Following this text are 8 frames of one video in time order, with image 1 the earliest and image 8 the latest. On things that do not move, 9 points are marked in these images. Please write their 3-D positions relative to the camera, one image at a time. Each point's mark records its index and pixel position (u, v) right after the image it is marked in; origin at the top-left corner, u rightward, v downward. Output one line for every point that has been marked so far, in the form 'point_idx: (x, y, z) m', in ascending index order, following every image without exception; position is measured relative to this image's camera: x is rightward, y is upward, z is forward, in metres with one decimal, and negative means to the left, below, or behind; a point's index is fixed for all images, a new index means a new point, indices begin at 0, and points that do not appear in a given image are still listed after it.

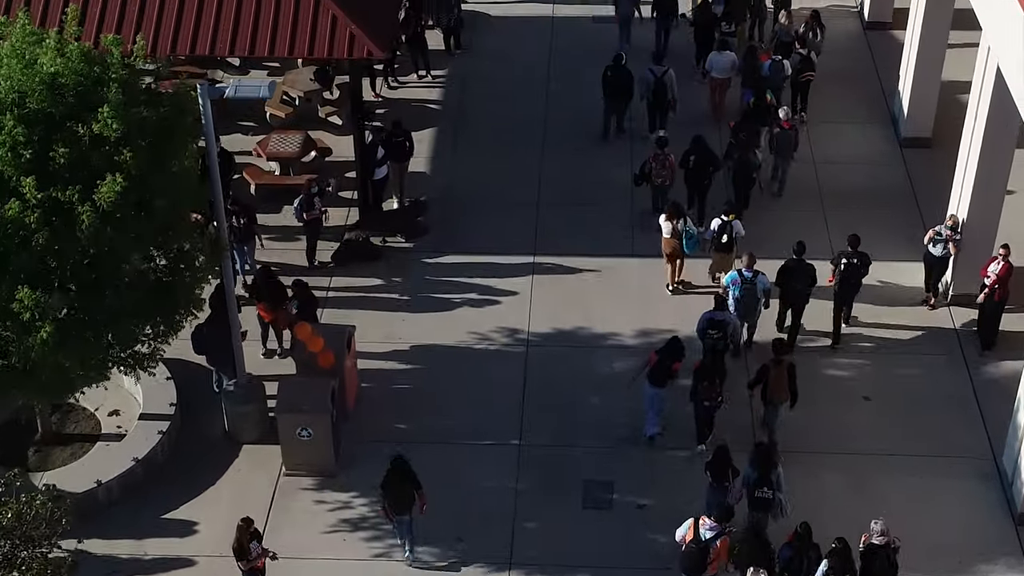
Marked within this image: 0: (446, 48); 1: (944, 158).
0: (-0.8, +2.8, +17.8) m
1: (+4.4, +1.3, +15.6) m
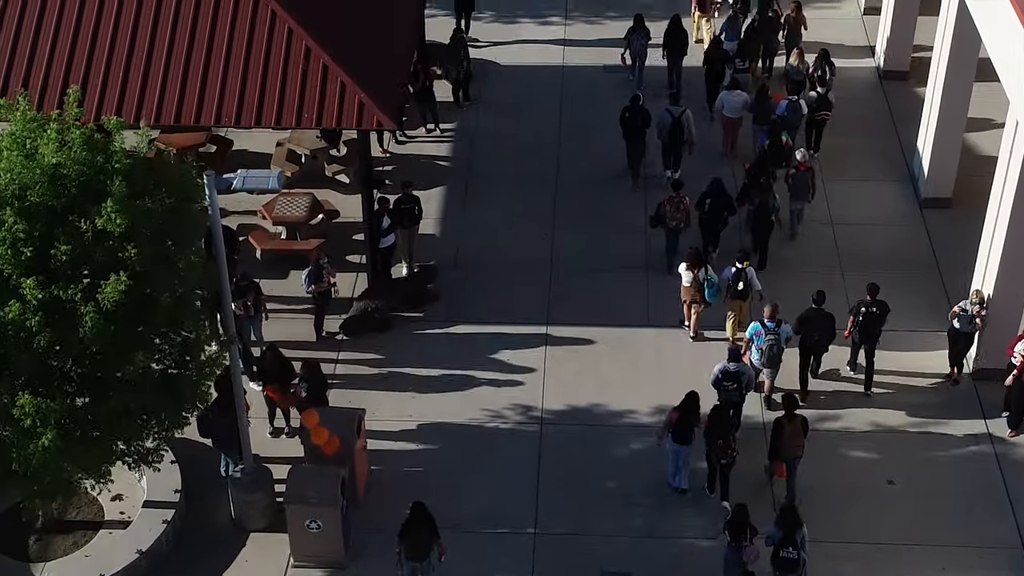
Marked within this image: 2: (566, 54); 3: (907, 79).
0: (-0.7, +2.1, +17.5) m
1: (+4.5, +0.7, +15.3) m
2: (+0.7, +2.8, +18.6) m
3: (+4.6, +2.4, +17.9) m
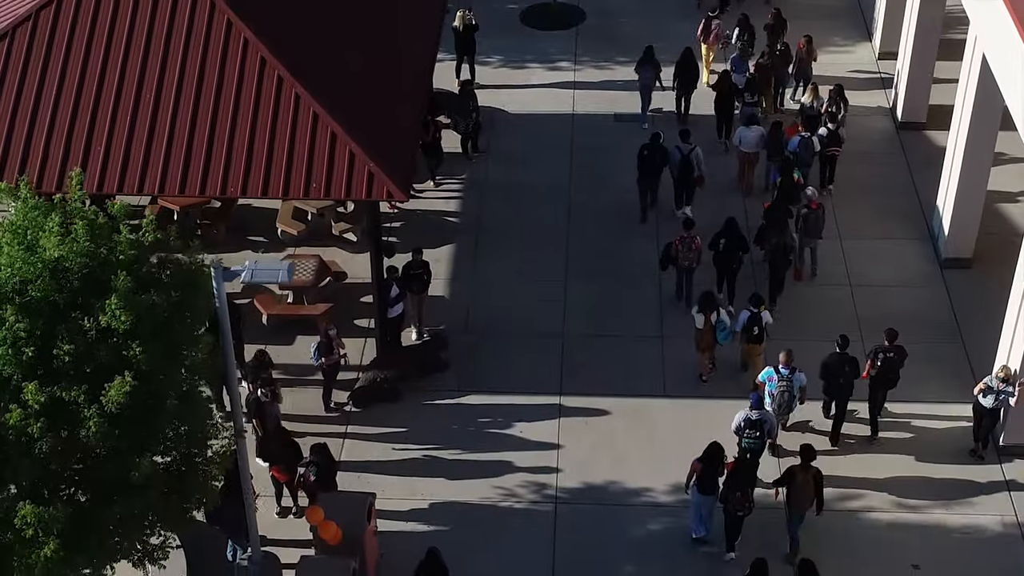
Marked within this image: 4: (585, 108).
0: (-0.5, +1.5, +17.2) m
1: (+4.6, +0.1, +15.0) m
2: (+0.8, +2.2, +18.2) m
3: (+4.7, +1.8, +17.5) m
4: (+0.9, +2.1, +18.1) m
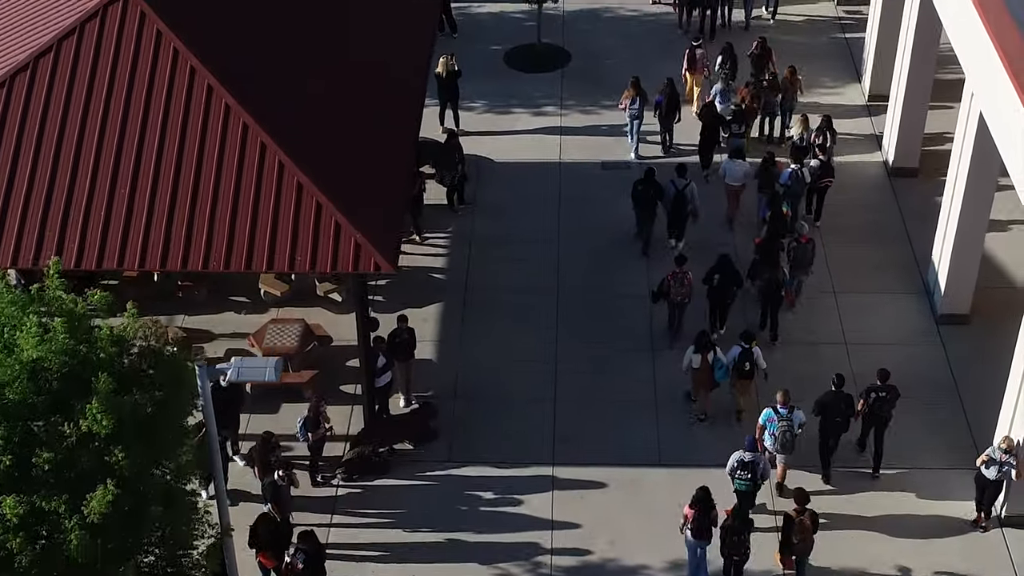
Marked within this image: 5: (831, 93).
0: (-0.7, +0.9, +16.8) m
1: (+4.5, -0.5, +14.7) m
2: (+0.6, +1.6, +17.9) m
3: (+4.6, +1.3, +17.3) m
4: (+0.7, +1.5, +17.8) m
5: (+4.0, +2.4, +19.2) m
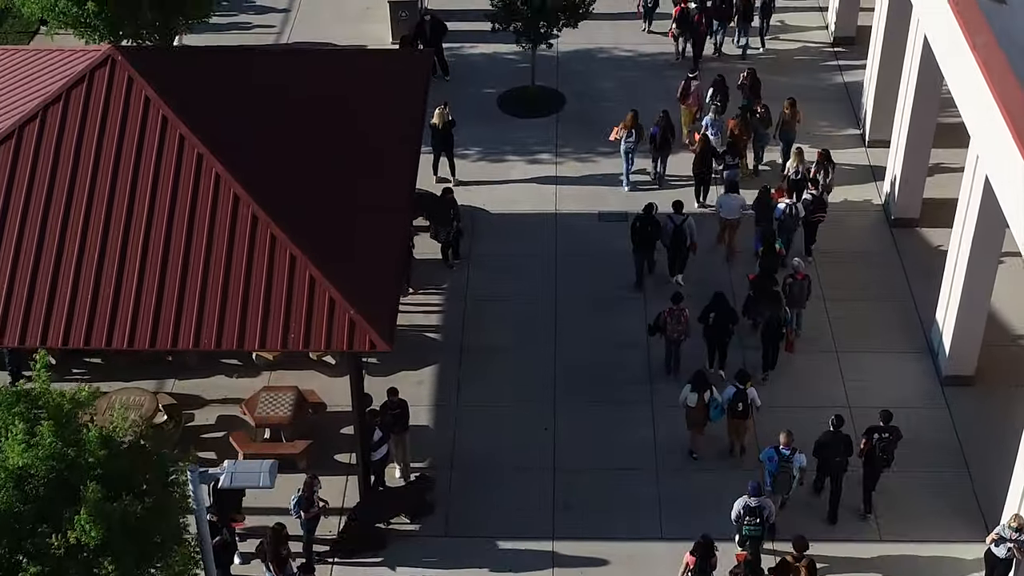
0: (-0.7, +0.3, +16.5) m
1: (+4.5, -1.1, +14.5) m
2: (+0.5, +1.0, +17.7) m
3: (+4.5, +0.7, +17.0) m
4: (+0.6, +0.9, +17.5) m
5: (+3.9, +1.9, +18.9) m
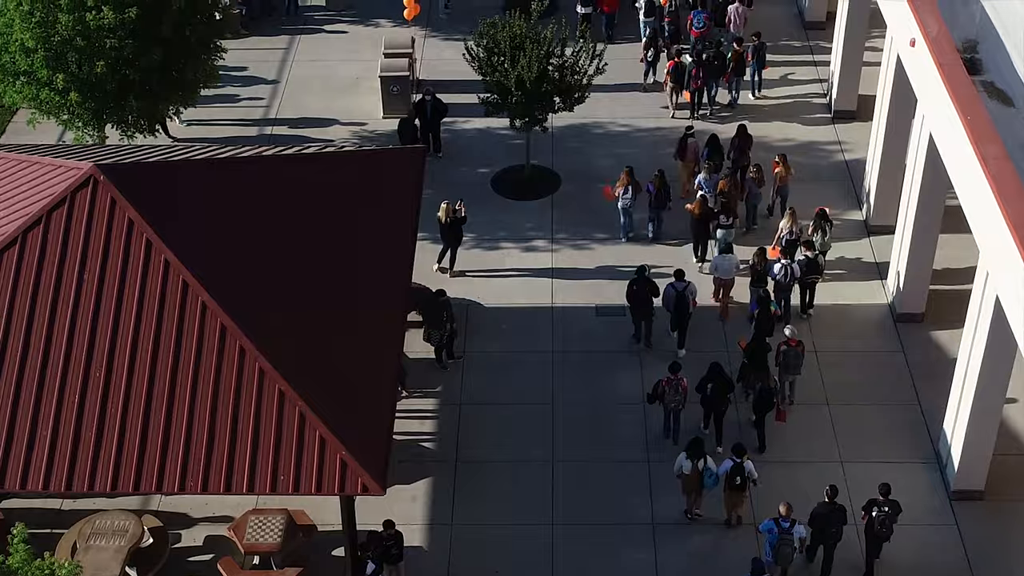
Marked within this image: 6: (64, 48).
0: (-0.8, -0.8, +16.1) m
1: (+4.5, -2.1, +14.1) m
2: (+0.5, 0.0, +17.2) m
3: (+4.4, -0.4, +16.6) m
4: (+0.6, -0.1, +17.1) m
5: (+3.8, +0.8, +18.5) m
6: (-4.9, +2.6, +16.9) m
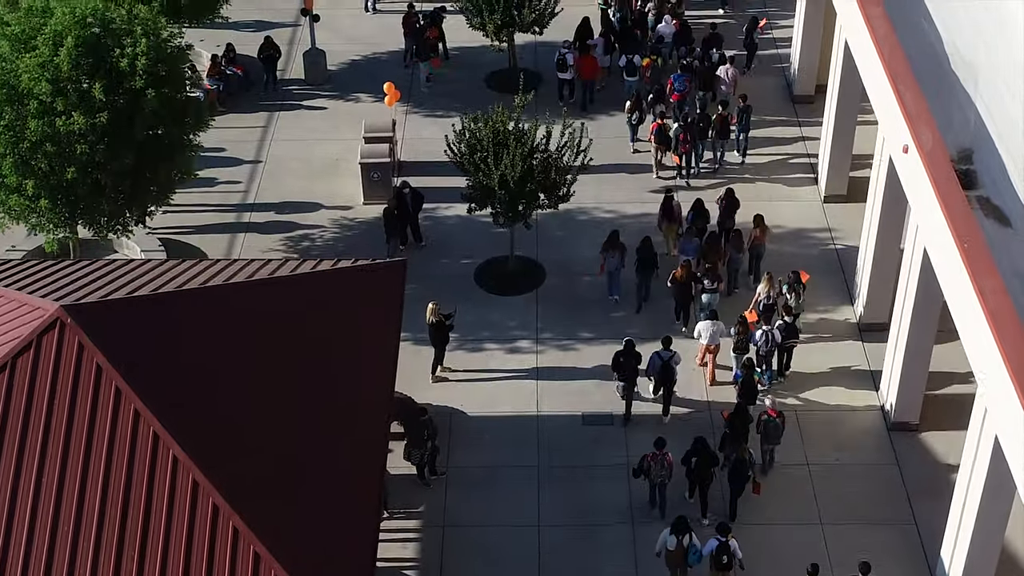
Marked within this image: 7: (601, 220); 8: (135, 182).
0: (-0.9, -1.9, +15.7) m
1: (+4.3, -3.2, +13.7) m
2: (+0.3, -1.2, +16.8) m
3: (+4.3, -1.5, +16.2) m
4: (+0.4, -1.3, +16.7) m
5: (+3.7, -0.3, +18.1) m
6: (-5.1, +1.4, +16.4) m
7: (+1.2, +0.9, +19.8) m
8: (-4.2, +1.2, +17.1) m
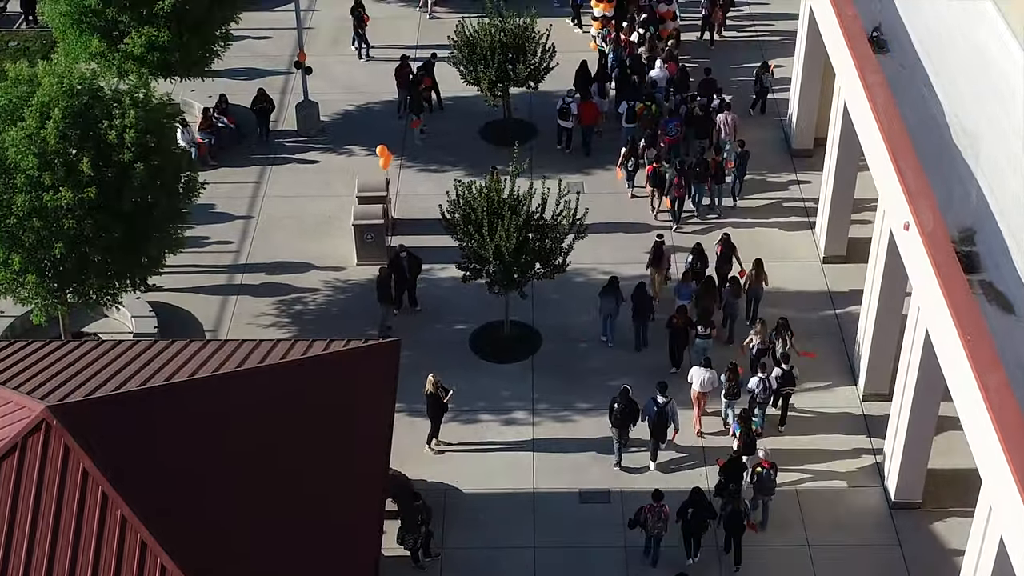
0: (-1.0, -2.7, +15.4) m
1: (+4.3, -4.0, +13.4) m
2: (+0.3, -2.0, +16.6) m
3: (+4.2, -2.3, +16.0) m
4: (+0.4, -2.1, +16.4) m
5: (+3.6, -1.1, +17.9) m
6: (-5.2, +0.6, +16.2) m
7: (+1.1, +0.1, +19.6) m
8: (-4.2, +0.4, +16.9) m
